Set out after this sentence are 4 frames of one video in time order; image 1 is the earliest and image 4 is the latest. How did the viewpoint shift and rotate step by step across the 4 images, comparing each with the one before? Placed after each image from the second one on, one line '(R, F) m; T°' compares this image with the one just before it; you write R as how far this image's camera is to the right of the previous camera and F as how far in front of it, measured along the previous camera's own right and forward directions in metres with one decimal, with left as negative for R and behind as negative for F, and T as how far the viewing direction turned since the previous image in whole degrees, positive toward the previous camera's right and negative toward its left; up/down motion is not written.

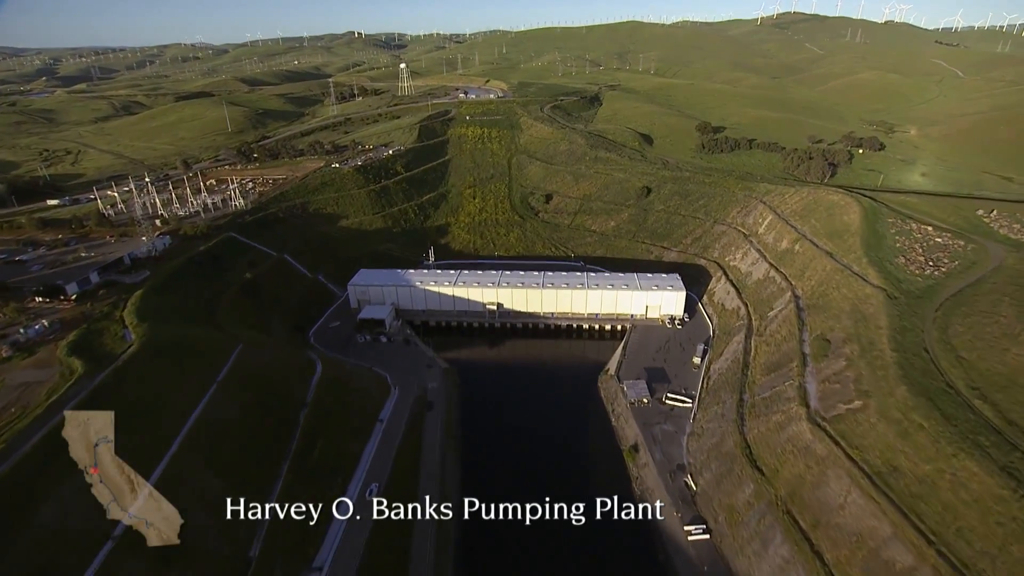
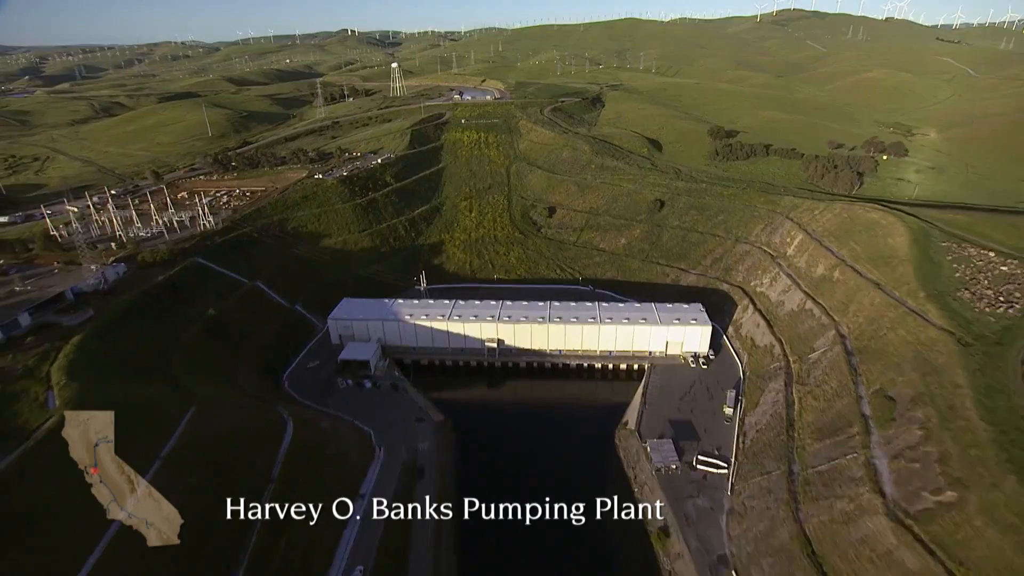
(-0.5, +6.6) m; 0°
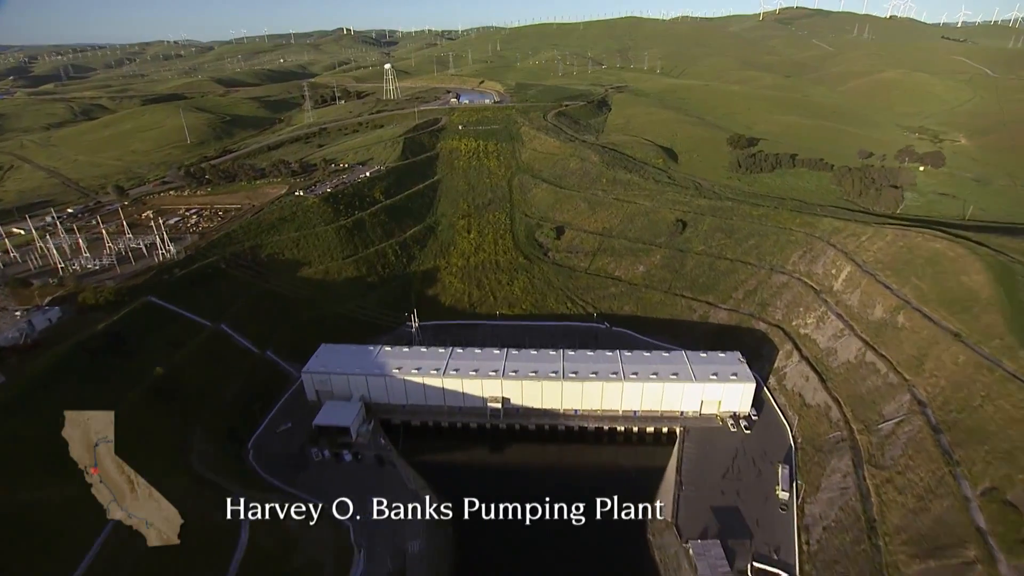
(-0.6, +7.6) m; 0°
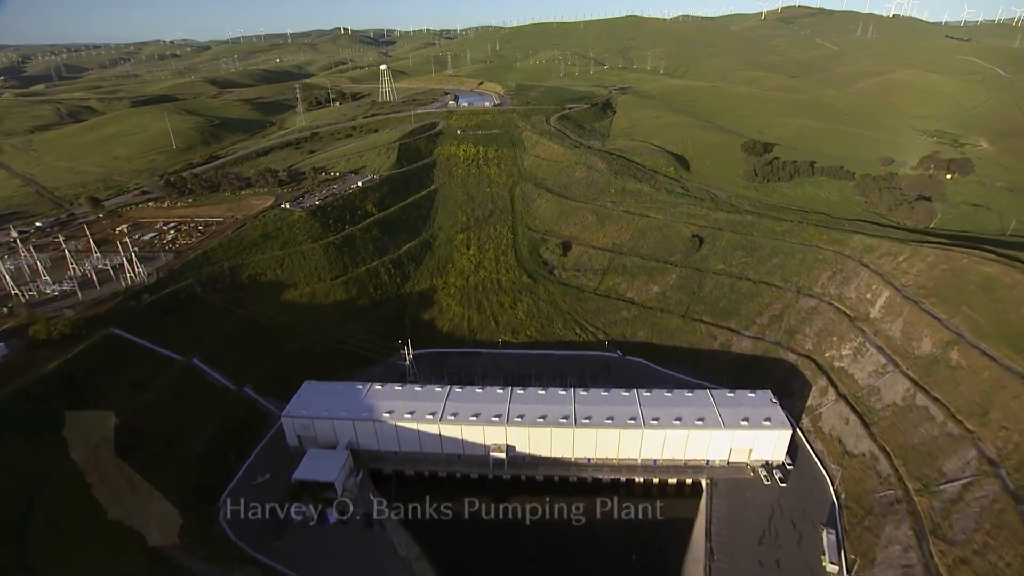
(-0.4, +4.7) m; 0°
